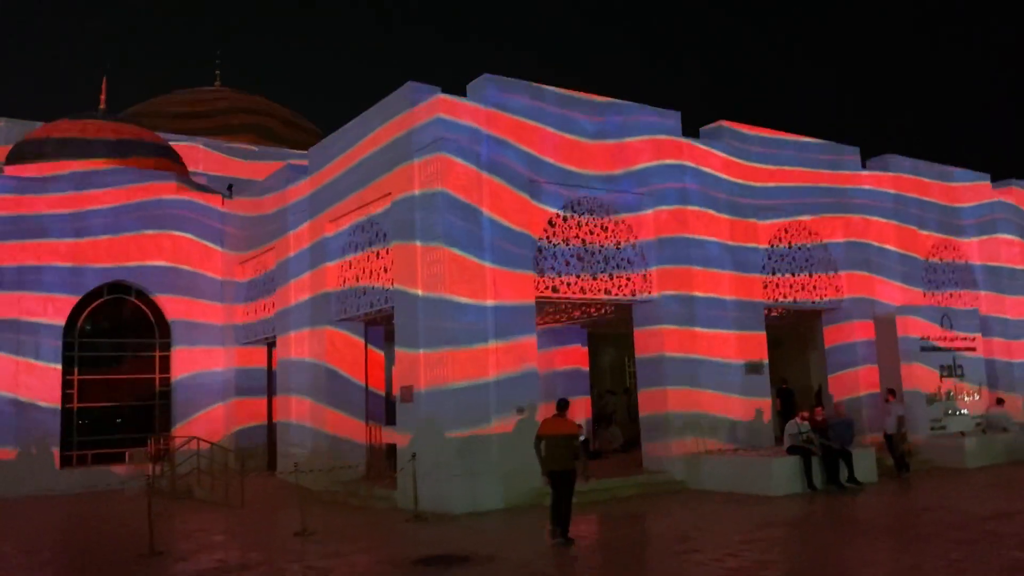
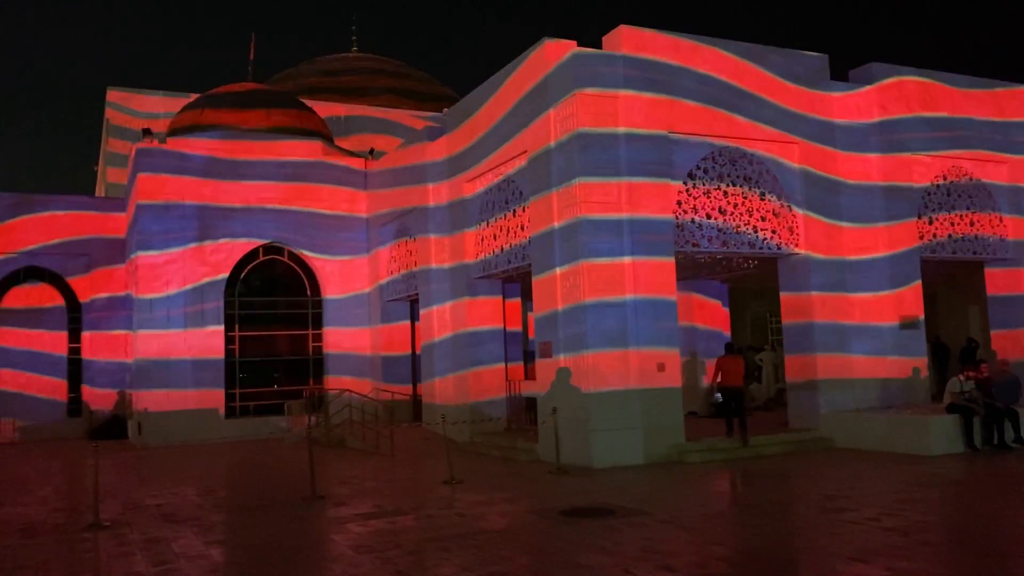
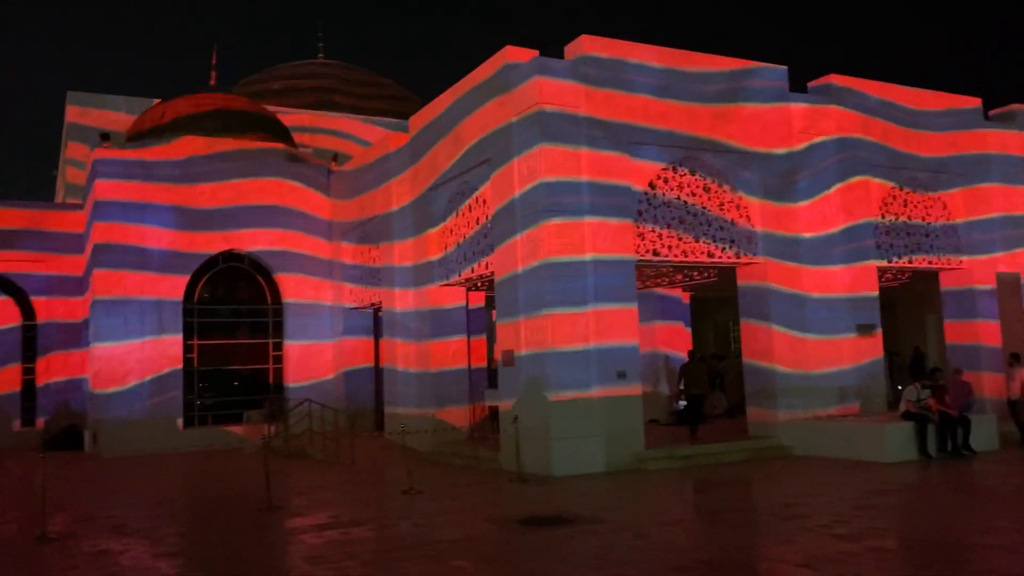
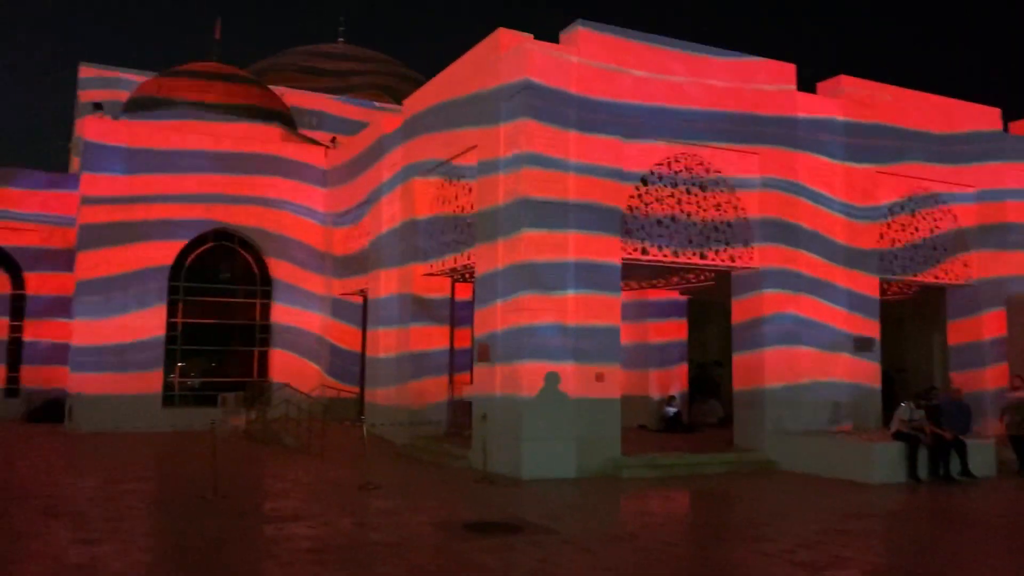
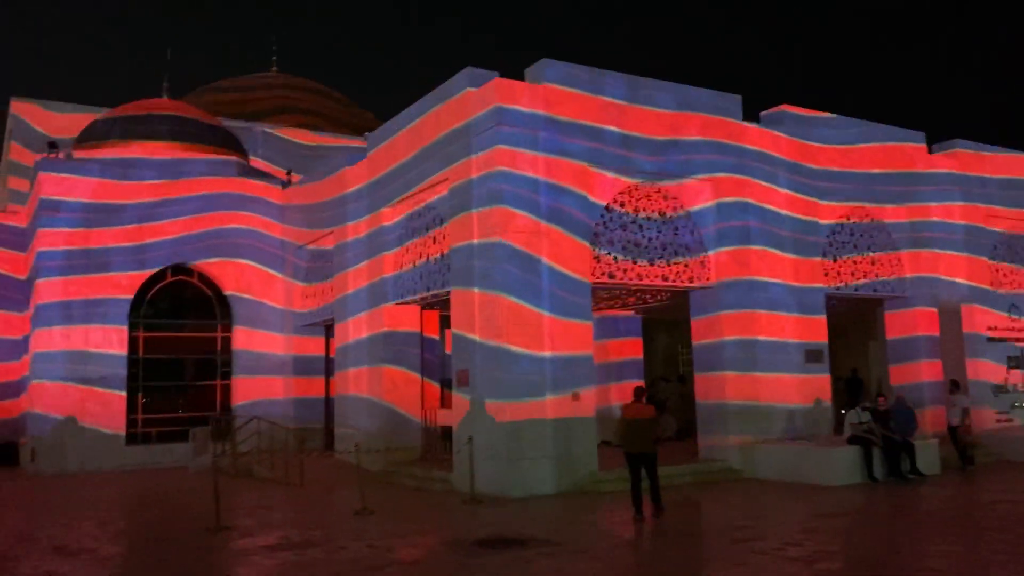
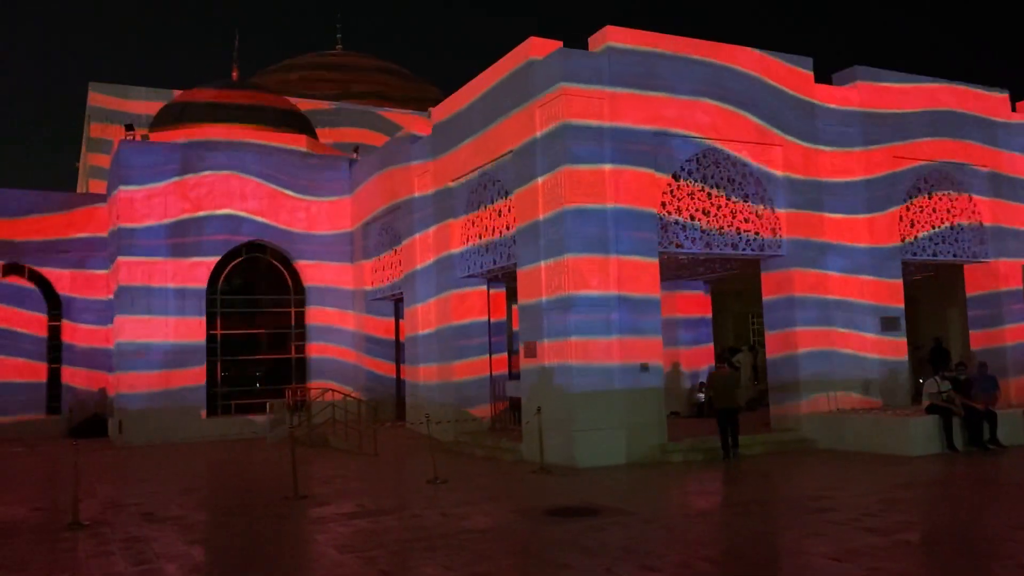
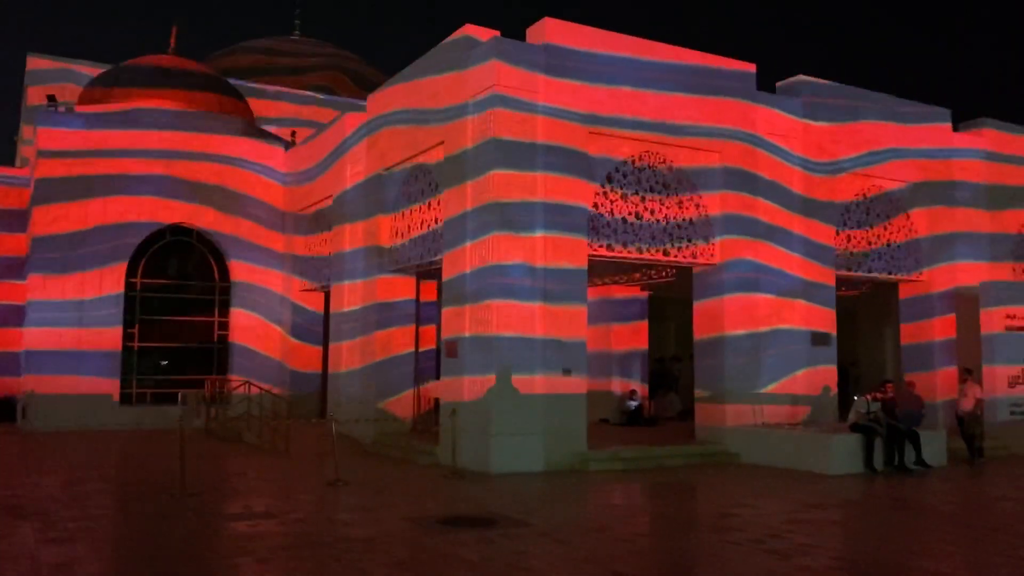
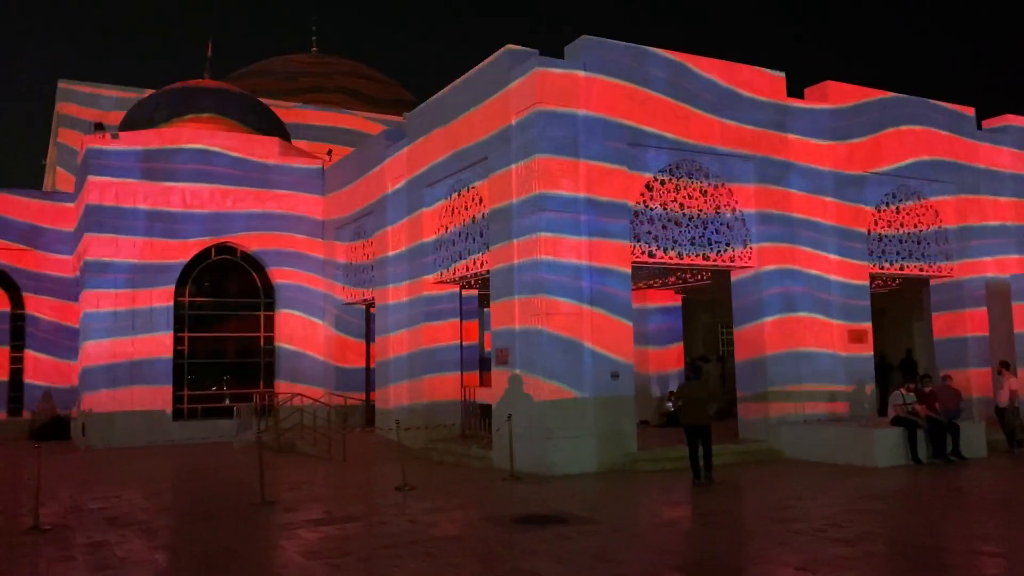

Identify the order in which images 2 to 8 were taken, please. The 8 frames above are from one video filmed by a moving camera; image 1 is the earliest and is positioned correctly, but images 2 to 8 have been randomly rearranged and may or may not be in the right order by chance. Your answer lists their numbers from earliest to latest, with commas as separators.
5, 8, 6, 2, 3, 7, 4
